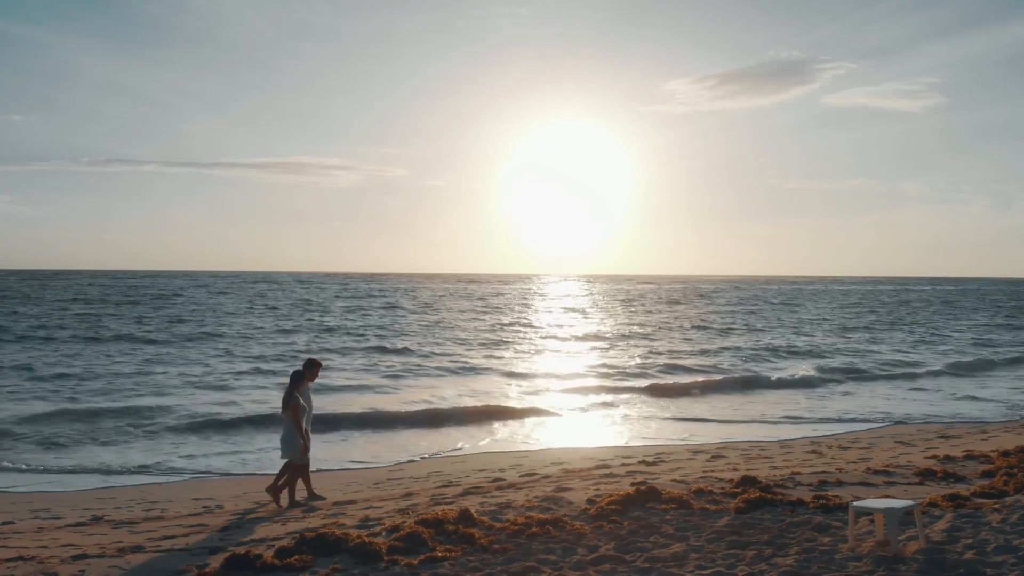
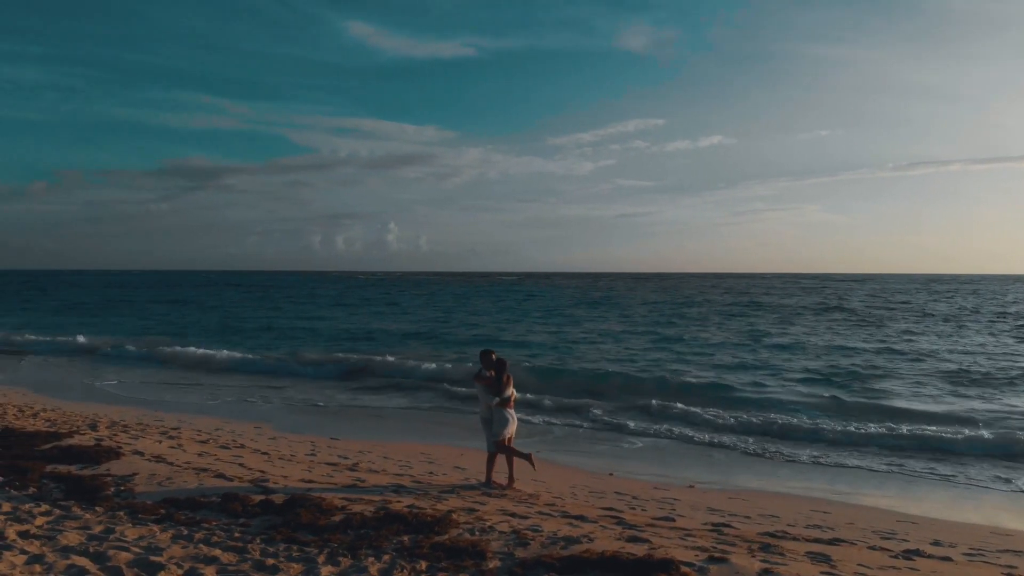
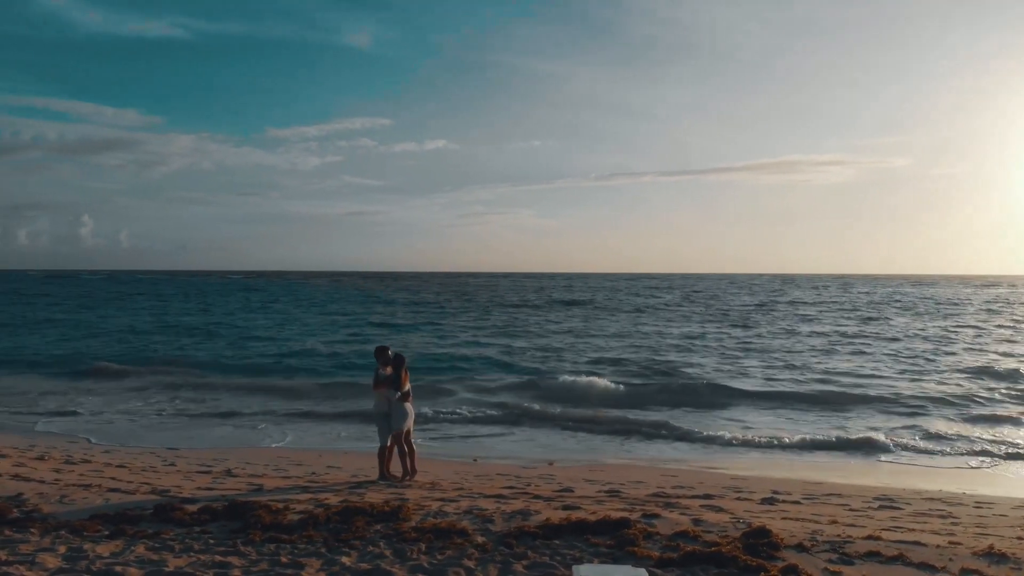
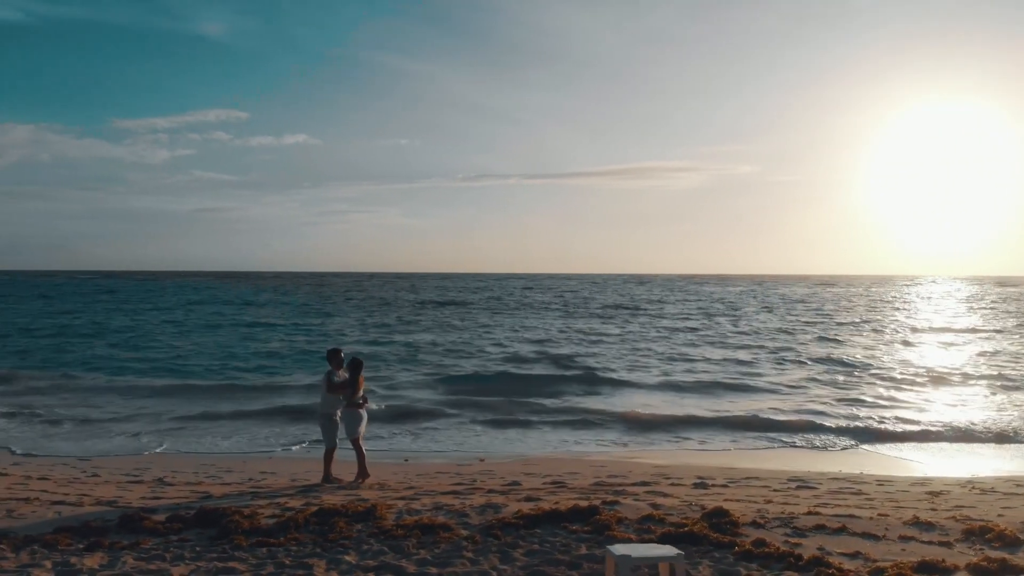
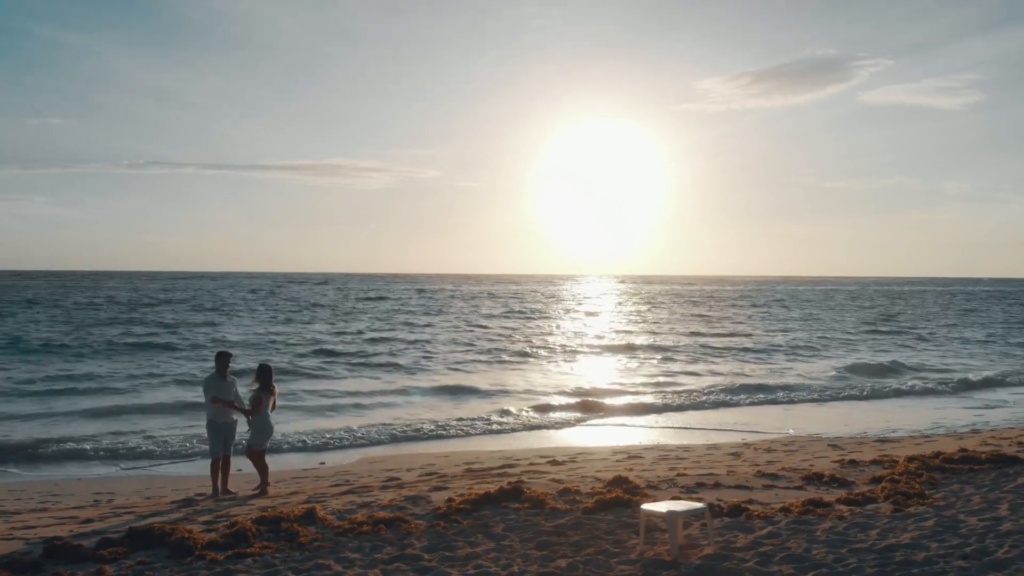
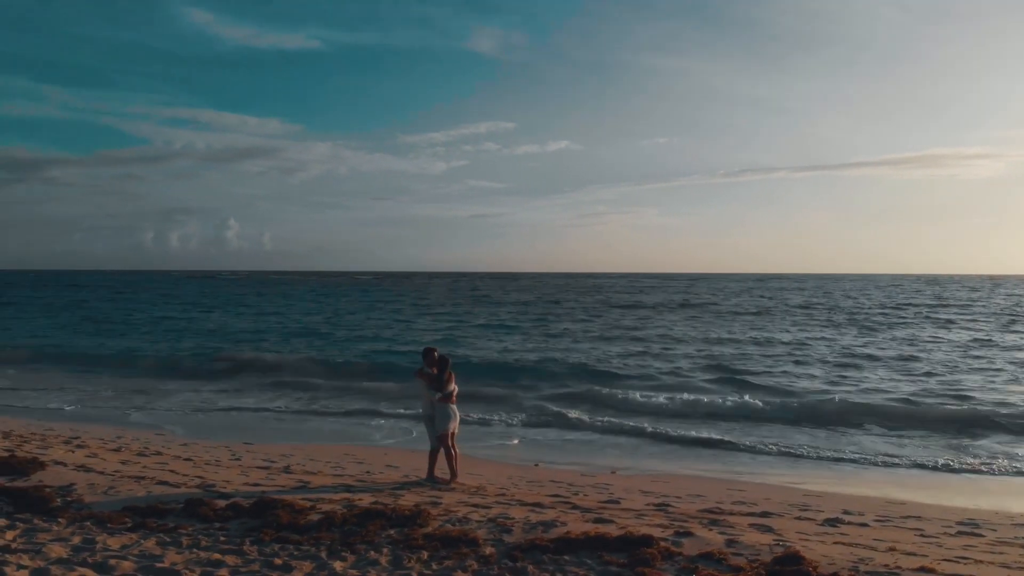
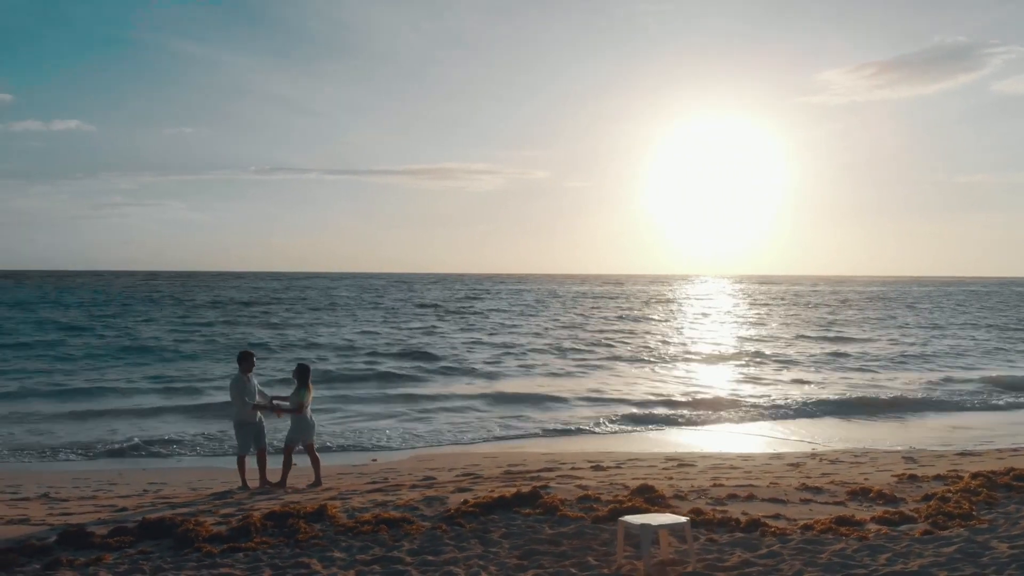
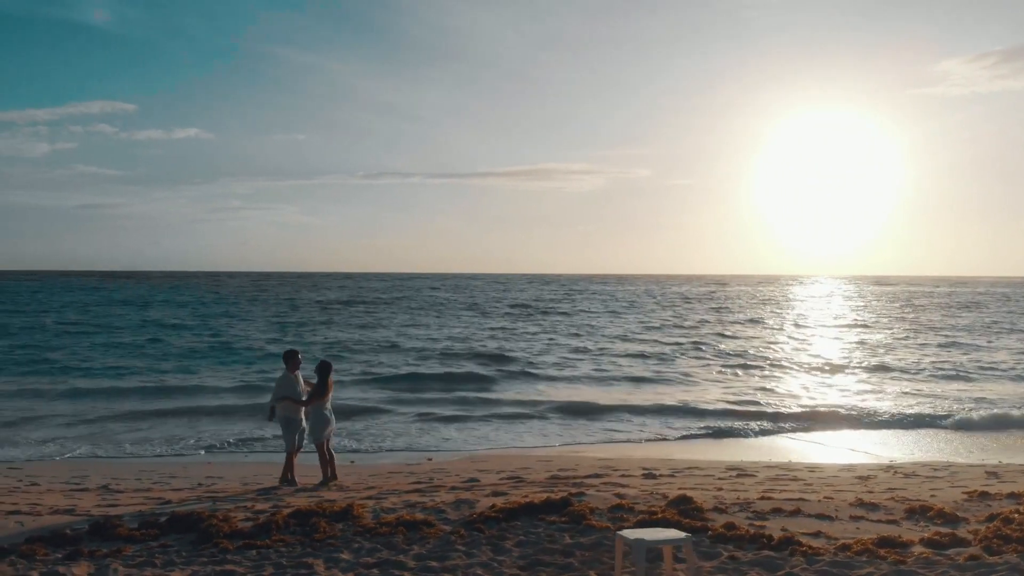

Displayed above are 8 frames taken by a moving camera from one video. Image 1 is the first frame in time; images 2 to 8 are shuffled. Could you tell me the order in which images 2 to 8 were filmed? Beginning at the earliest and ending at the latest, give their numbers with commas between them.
5, 7, 8, 4, 3, 6, 2
